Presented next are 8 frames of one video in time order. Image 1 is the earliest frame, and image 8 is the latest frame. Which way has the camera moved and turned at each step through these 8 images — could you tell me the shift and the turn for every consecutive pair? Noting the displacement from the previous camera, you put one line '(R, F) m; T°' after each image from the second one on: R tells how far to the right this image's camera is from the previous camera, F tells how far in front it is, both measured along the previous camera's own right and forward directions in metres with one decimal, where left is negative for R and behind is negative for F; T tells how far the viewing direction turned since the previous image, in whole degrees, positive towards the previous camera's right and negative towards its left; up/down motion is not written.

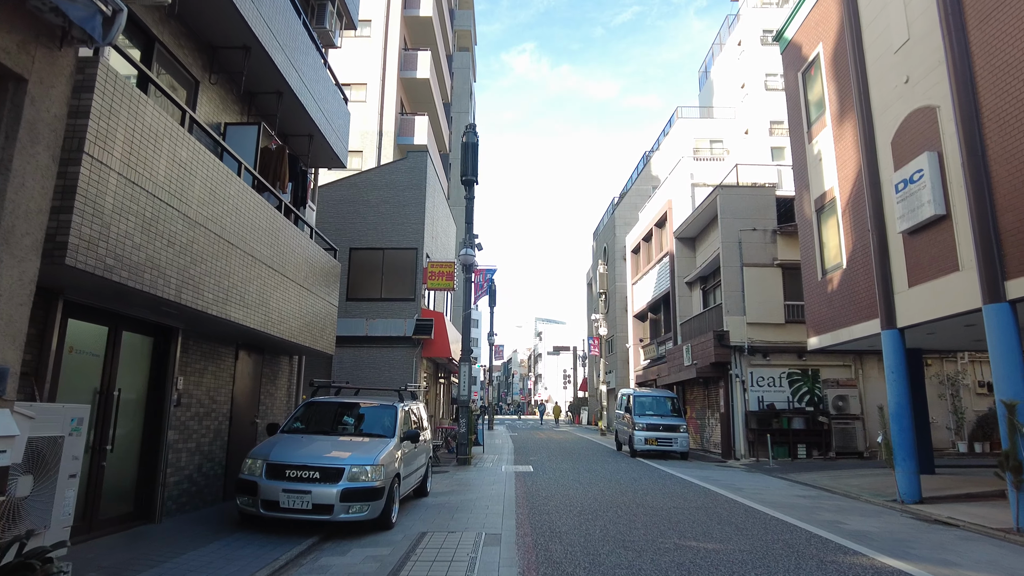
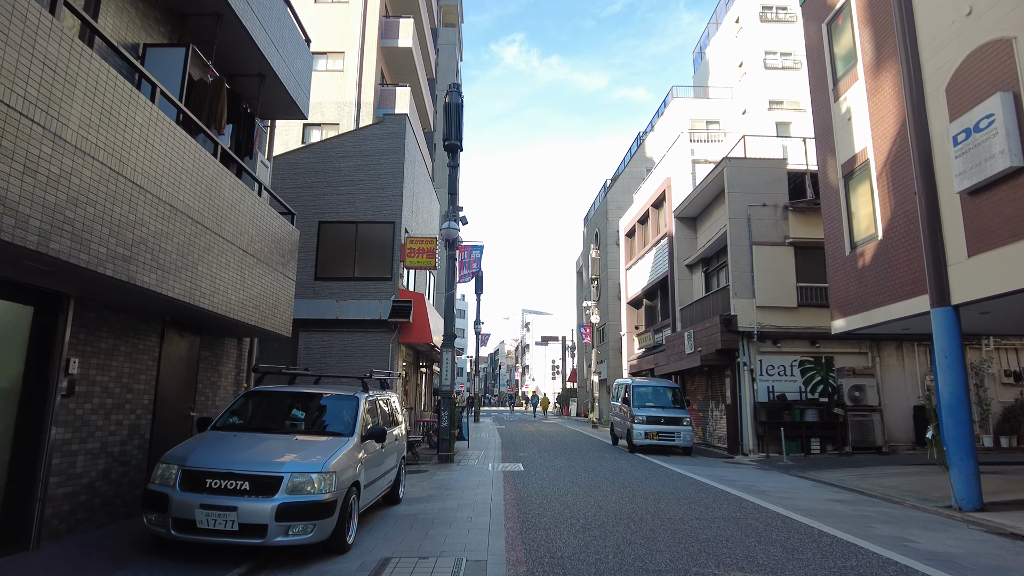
(0.0, +1.8) m; +1°
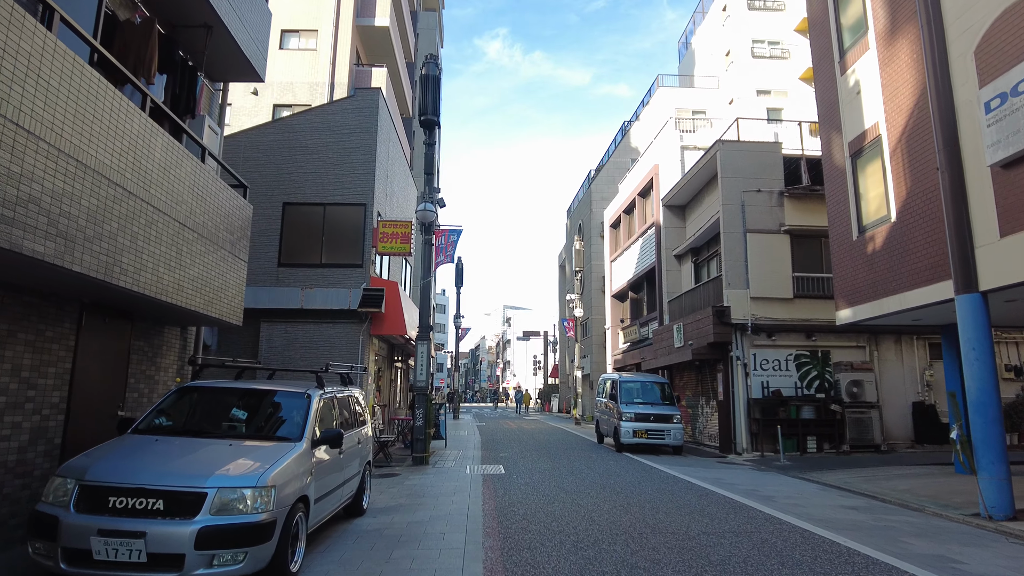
(0.0, +1.1) m; +2°
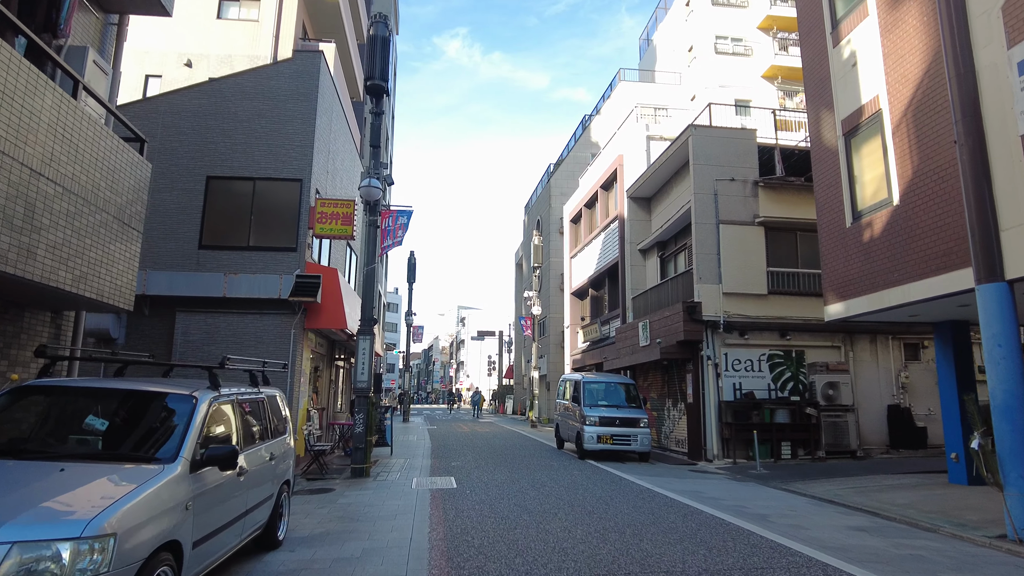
(0.0, +1.5) m; +4°
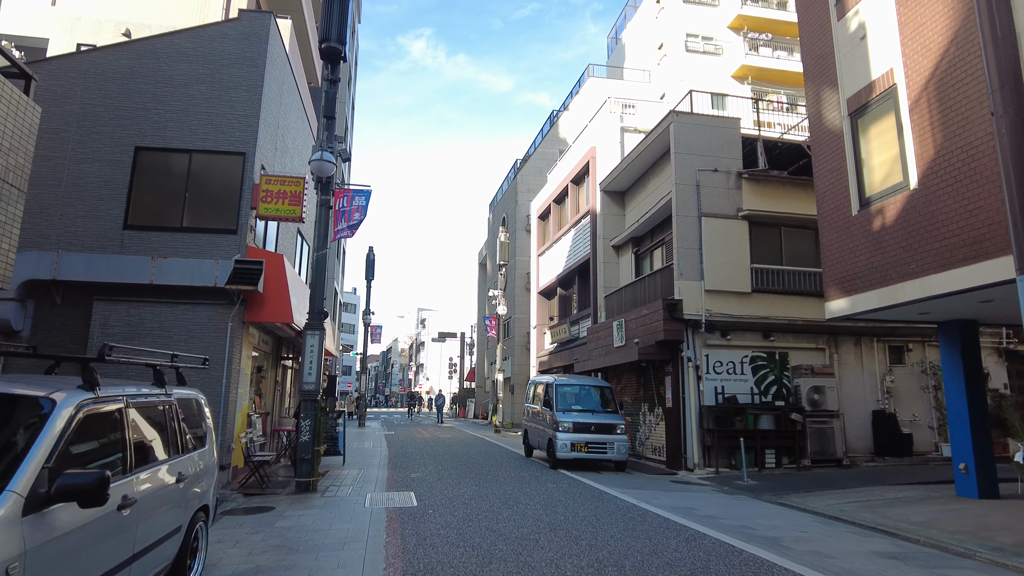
(-0.2, +1.3) m; +4°
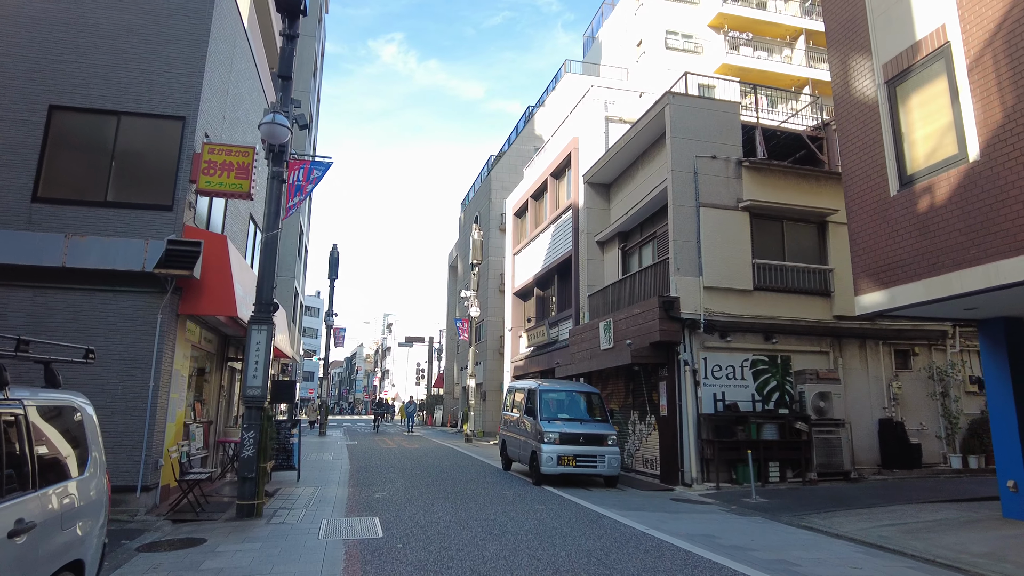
(-0.3, +1.5) m; +3°
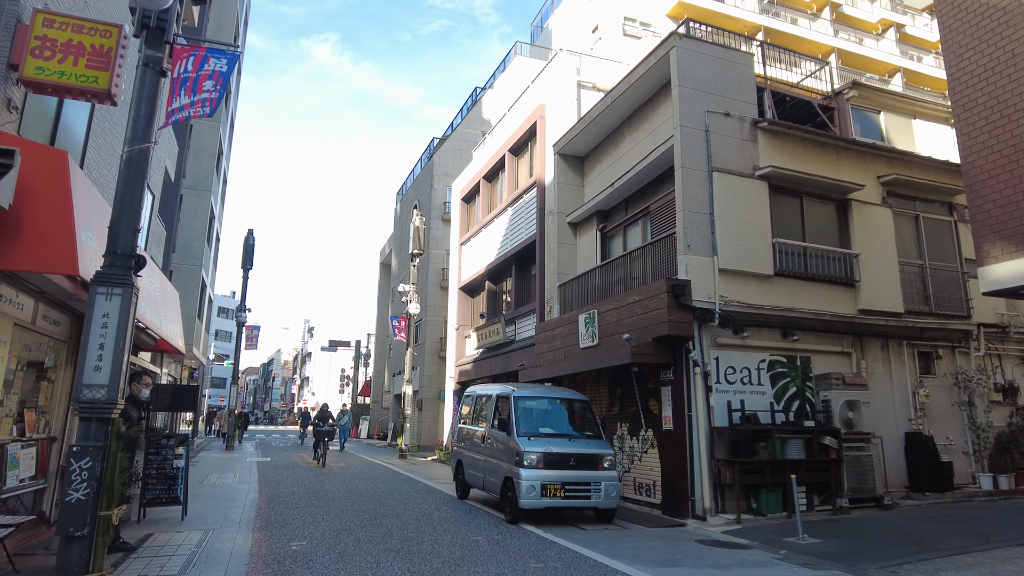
(-0.7, +3.1) m; +7°
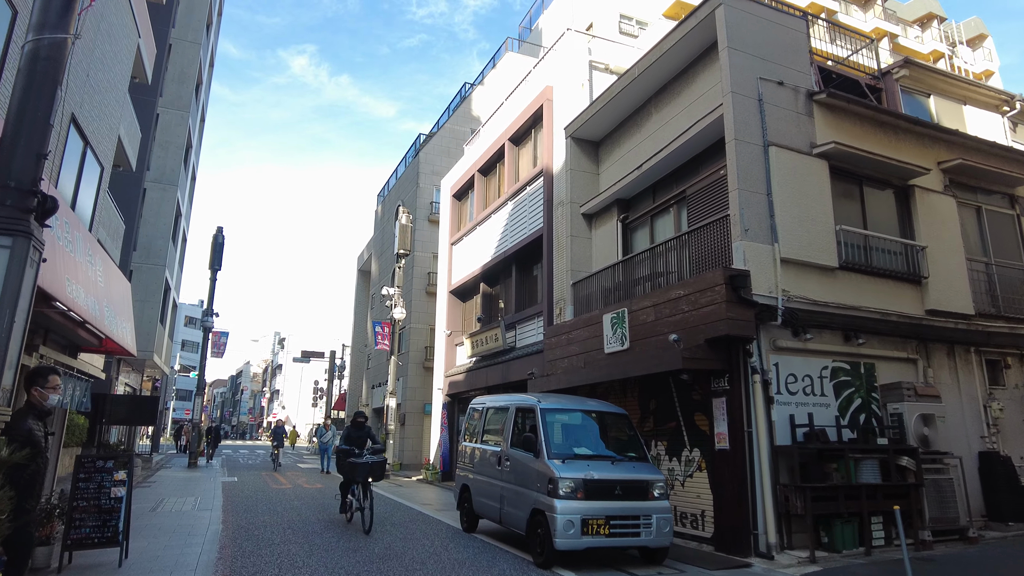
(-0.7, +1.9) m; +2°
